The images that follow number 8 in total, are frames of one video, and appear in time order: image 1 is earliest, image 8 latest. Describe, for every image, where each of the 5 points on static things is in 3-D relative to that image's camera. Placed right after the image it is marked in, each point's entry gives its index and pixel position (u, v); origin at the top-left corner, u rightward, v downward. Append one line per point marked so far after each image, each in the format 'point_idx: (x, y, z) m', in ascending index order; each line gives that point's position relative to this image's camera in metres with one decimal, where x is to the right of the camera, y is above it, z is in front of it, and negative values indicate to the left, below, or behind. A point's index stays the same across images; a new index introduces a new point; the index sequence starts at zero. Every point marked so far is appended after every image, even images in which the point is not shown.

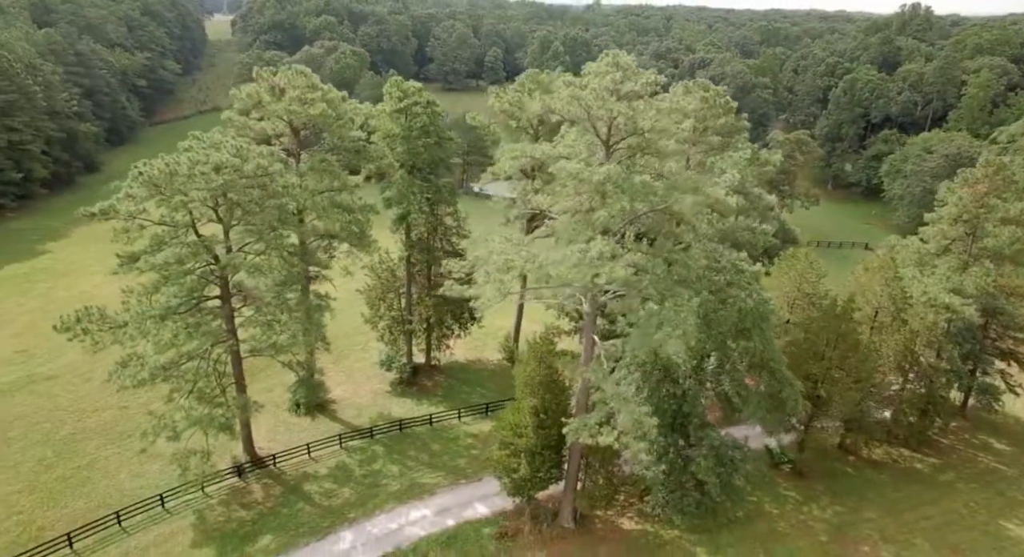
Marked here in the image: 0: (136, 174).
0: (-10.5, +3.0, +17.9) m
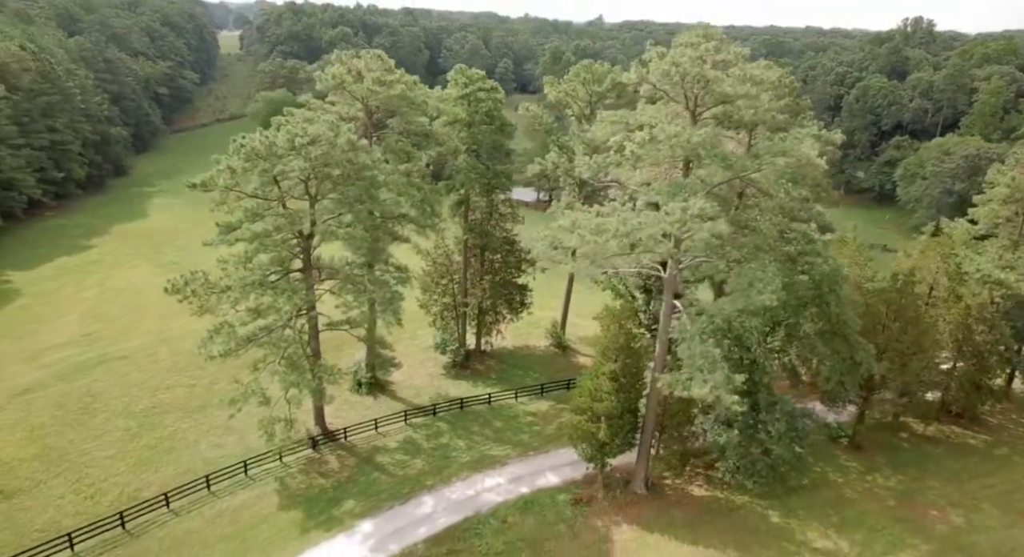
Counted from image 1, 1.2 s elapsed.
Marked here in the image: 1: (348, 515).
0: (-8.0, +4.0, +18.7) m
1: (-5.1, -7.4, +19.8) m
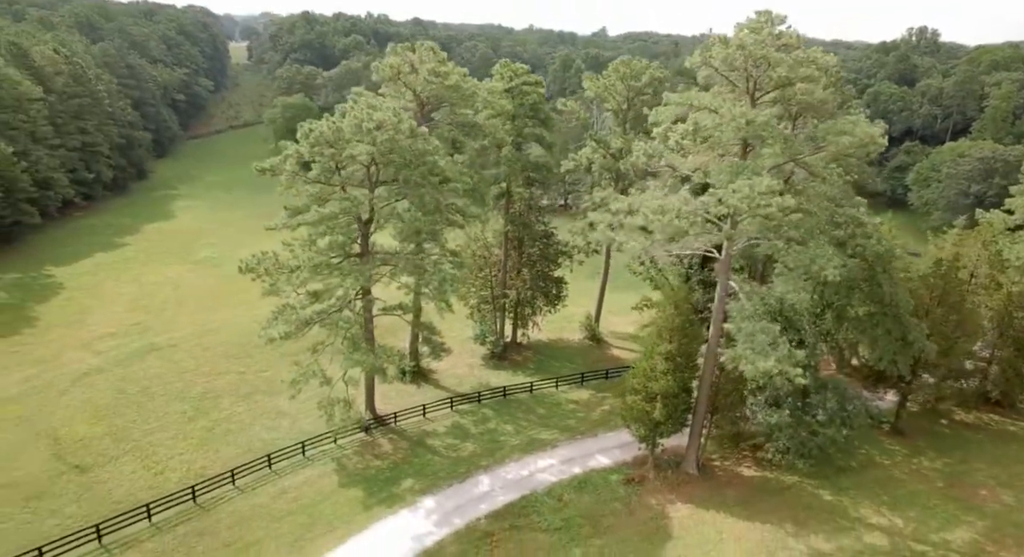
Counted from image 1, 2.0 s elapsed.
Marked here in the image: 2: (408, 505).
0: (-6.2, +4.6, +19.3) m
1: (-3.3, -6.9, +20.2) m
2: (-3.2, -7.0, +19.5) m
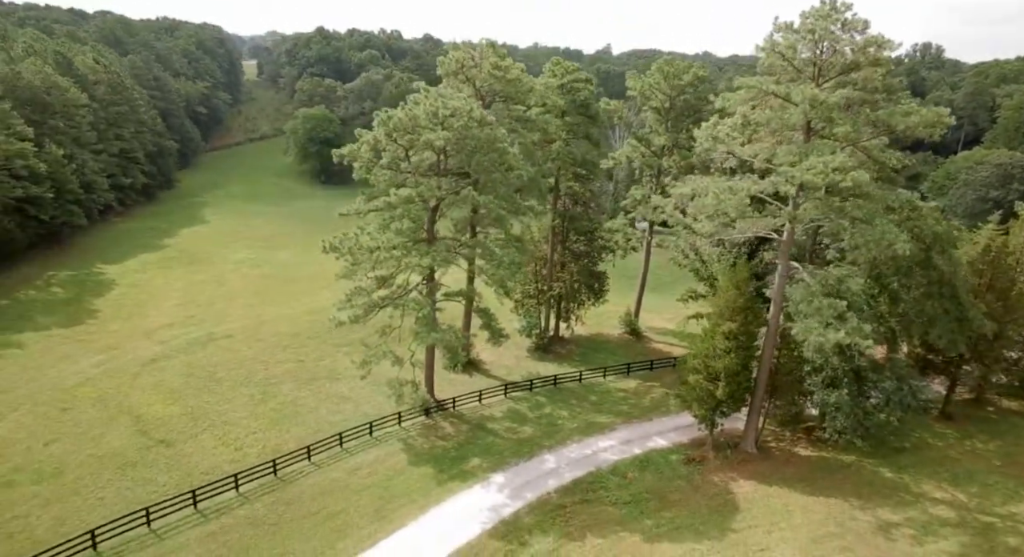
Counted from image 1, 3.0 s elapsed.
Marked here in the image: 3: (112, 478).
0: (-4.0, +5.1, +20.2) m
1: (-1.1, -6.3, +20.8) m
2: (-1.0, -6.4, +20.1) m
3: (-11.2, -5.6, +17.8) m
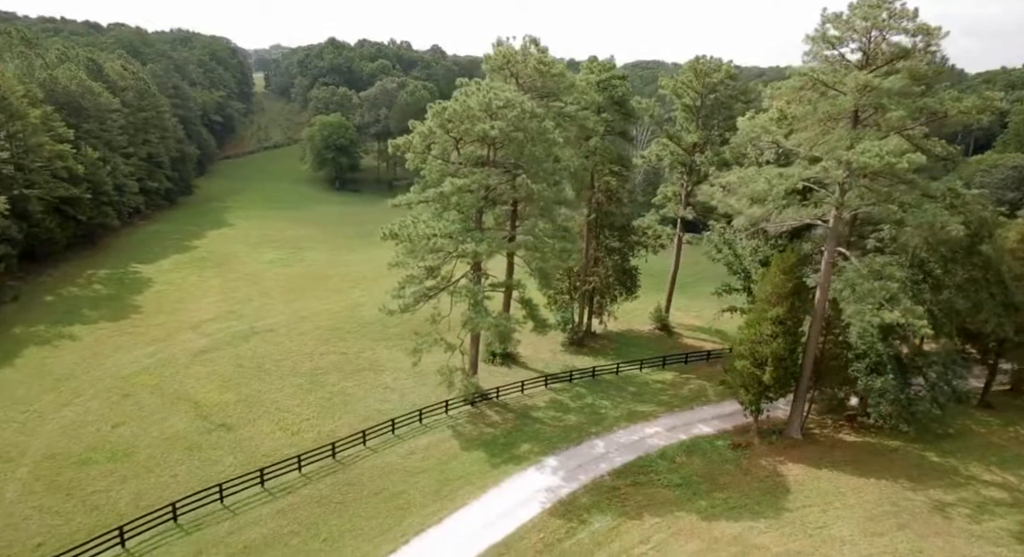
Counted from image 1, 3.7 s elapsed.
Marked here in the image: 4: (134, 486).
0: (-2.4, +5.6, +20.8) m
1: (+0.6, -5.9, +21.1) m
2: (+0.7, -6.0, +20.4) m
3: (-9.6, -5.2, +18.2) m
4: (-9.9, -5.5, +16.6) m
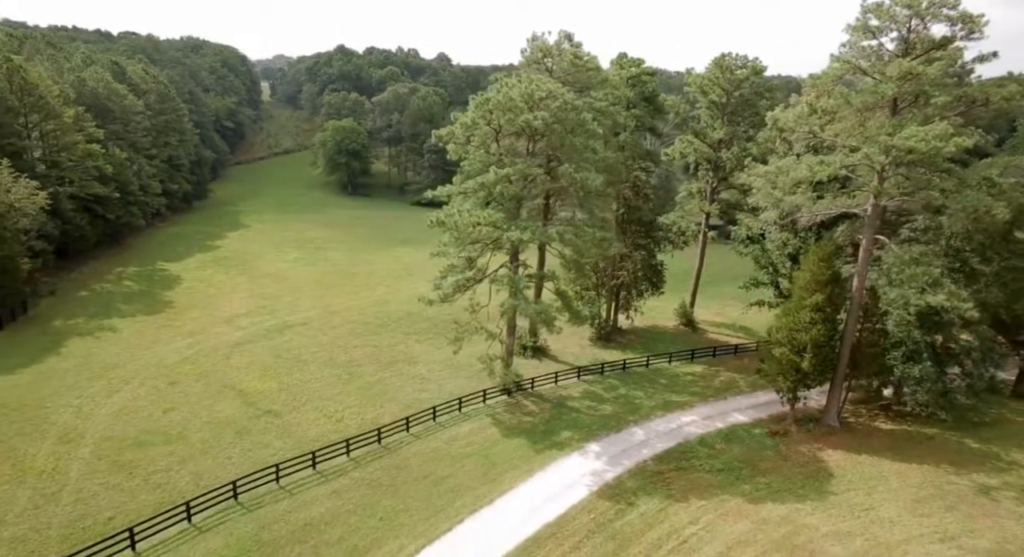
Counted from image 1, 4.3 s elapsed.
0: (-1.0, +5.9, +21.1) m
1: (+2.0, -5.5, +21.3) m
2: (+2.1, -5.6, +20.7) m
3: (-8.2, -4.8, +18.5) m
4: (-8.6, -5.0, +16.9) m
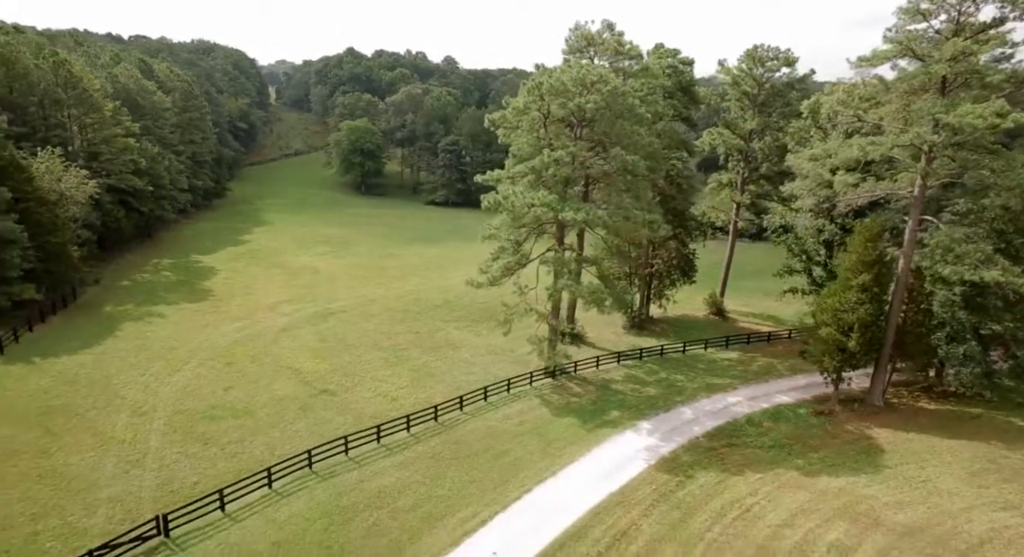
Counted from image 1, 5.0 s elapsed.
0: (+0.7, +6.6, +21.5) m
1: (+3.7, -4.8, +21.7) m
2: (+3.9, -4.9, +21.0) m
3: (-6.4, -4.1, +18.8) m
4: (-6.8, -4.4, +17.3) m
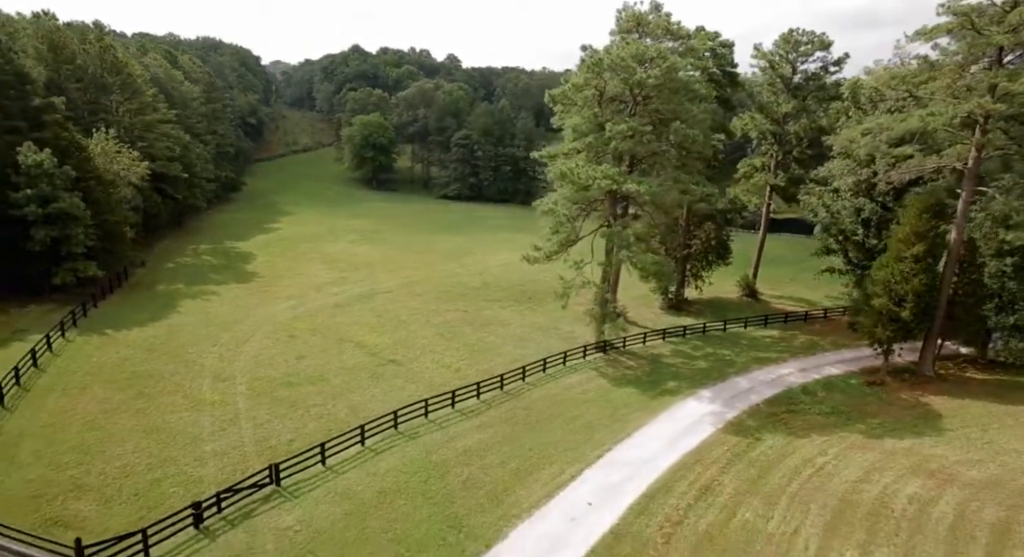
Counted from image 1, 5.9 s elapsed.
0: (+2.8, +7.5, +21.9) m
1: (+5.9, -3.9, +22.1) m
2: (+6.0, -4.0, +21.4) m
3: (-4.3, -3.2, +19.2) m
4: (-4.7, -3.5, +17.6) m
